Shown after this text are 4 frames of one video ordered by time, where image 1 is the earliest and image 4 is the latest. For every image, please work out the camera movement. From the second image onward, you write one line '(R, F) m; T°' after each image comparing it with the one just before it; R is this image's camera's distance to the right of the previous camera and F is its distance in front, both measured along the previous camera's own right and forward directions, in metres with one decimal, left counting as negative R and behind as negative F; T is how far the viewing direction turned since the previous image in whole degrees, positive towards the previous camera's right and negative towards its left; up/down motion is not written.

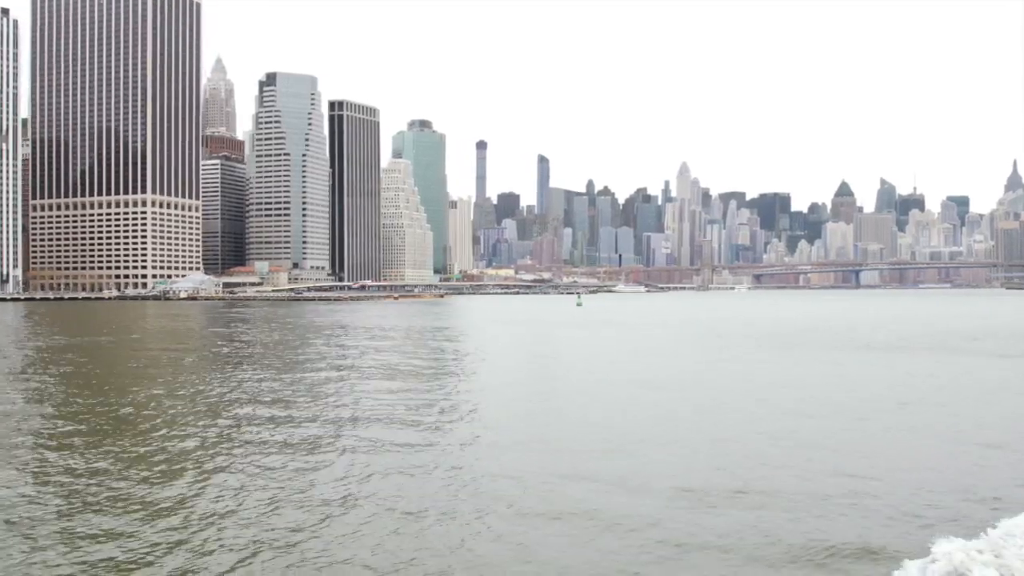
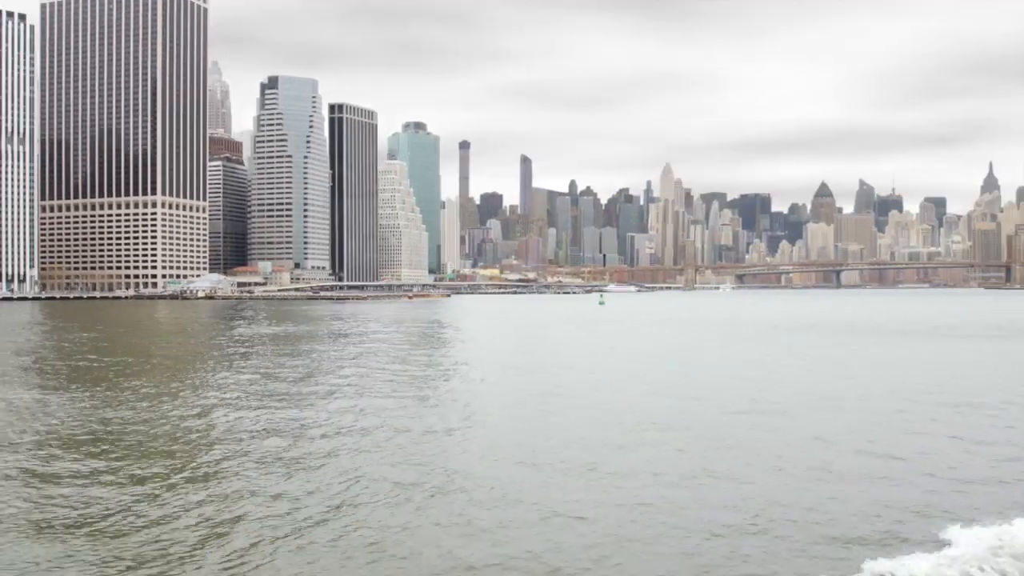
(-4.3, -5.8) m; +1°
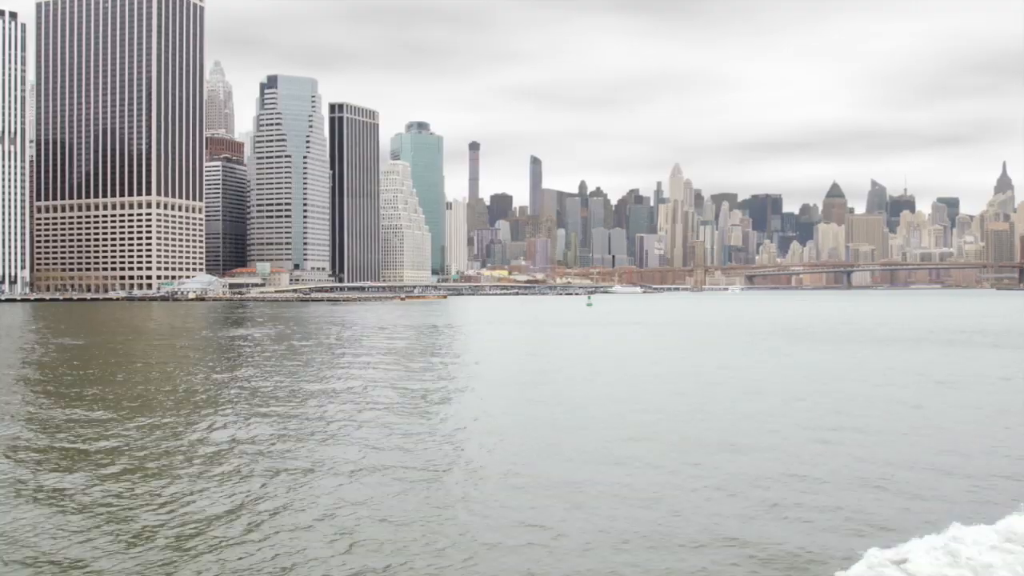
(+2.3, +3.3) m; -1°
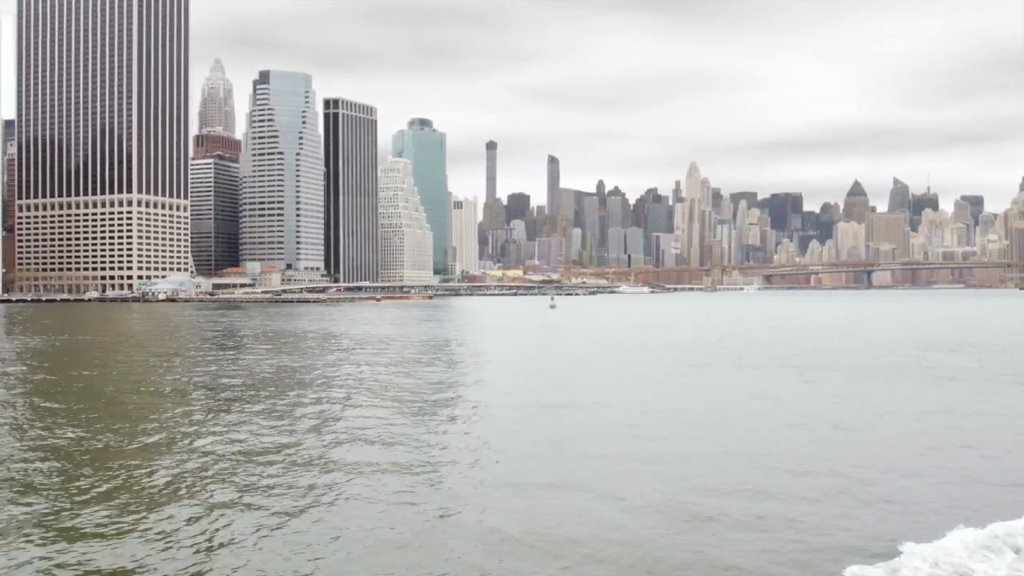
(+5.4, +7.6) m; -1°
